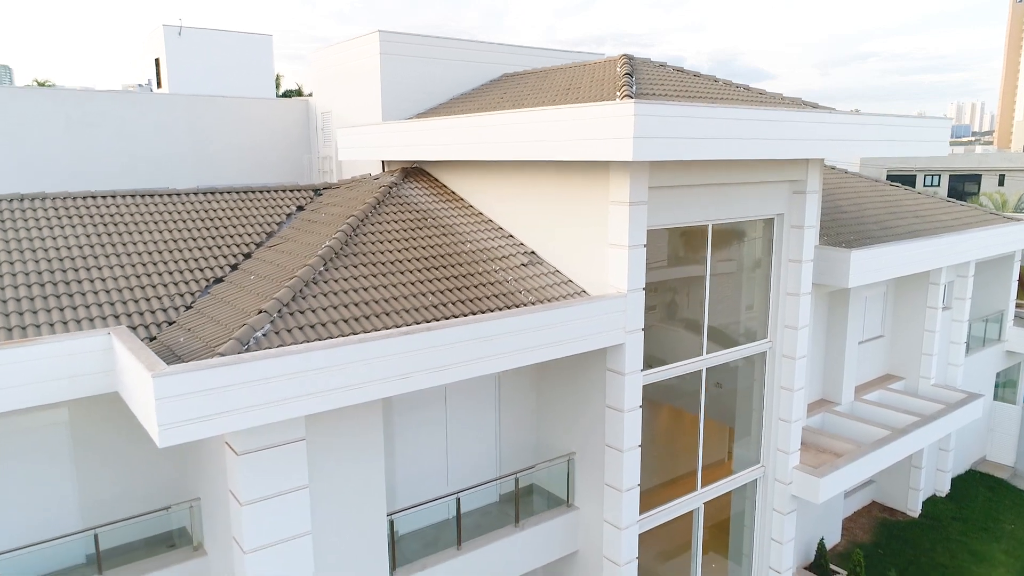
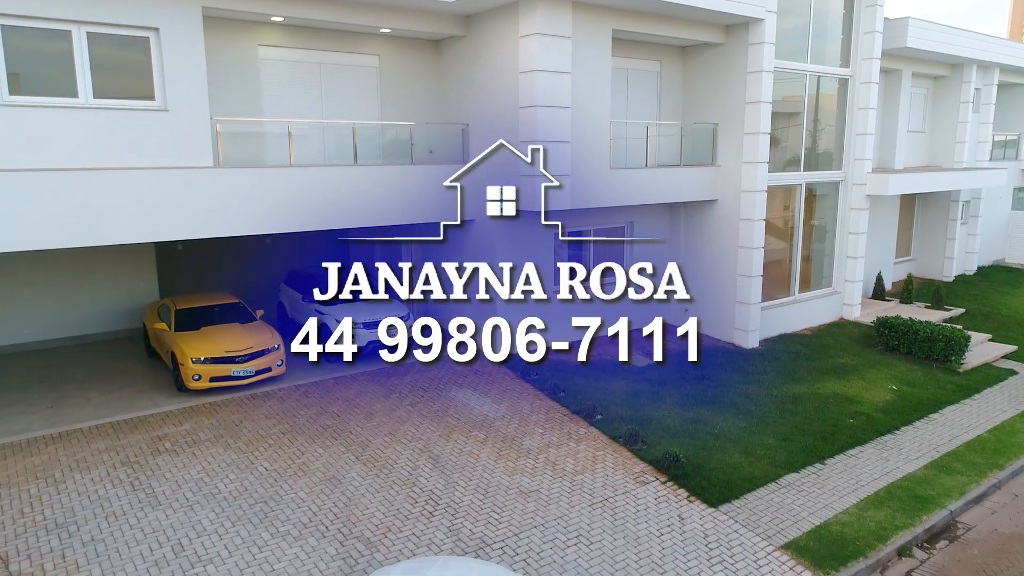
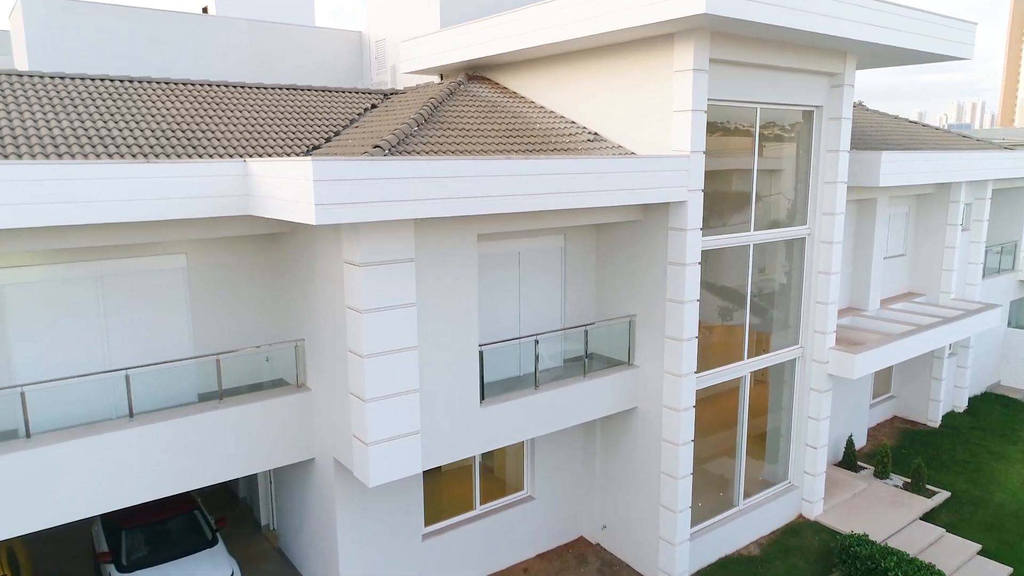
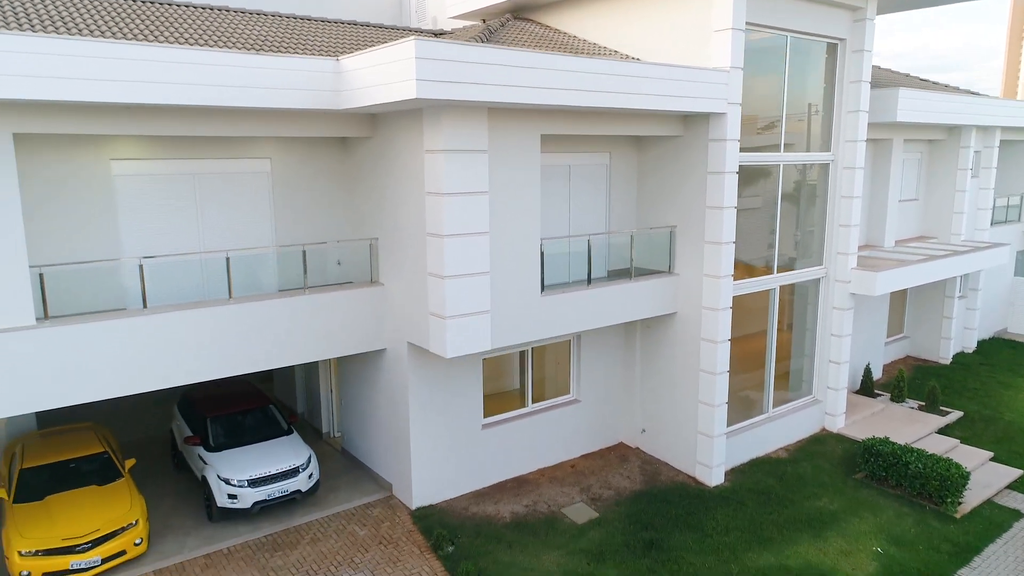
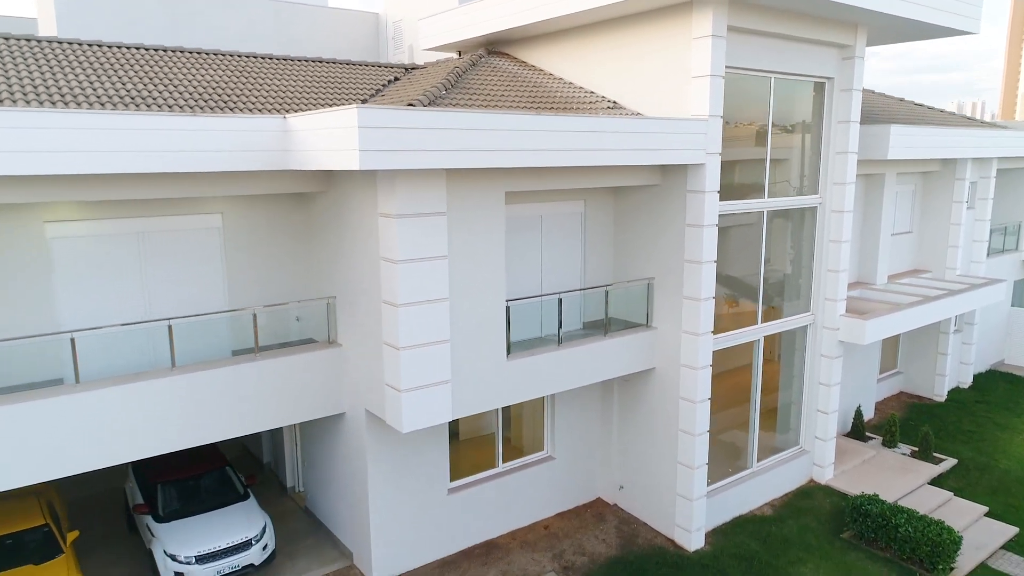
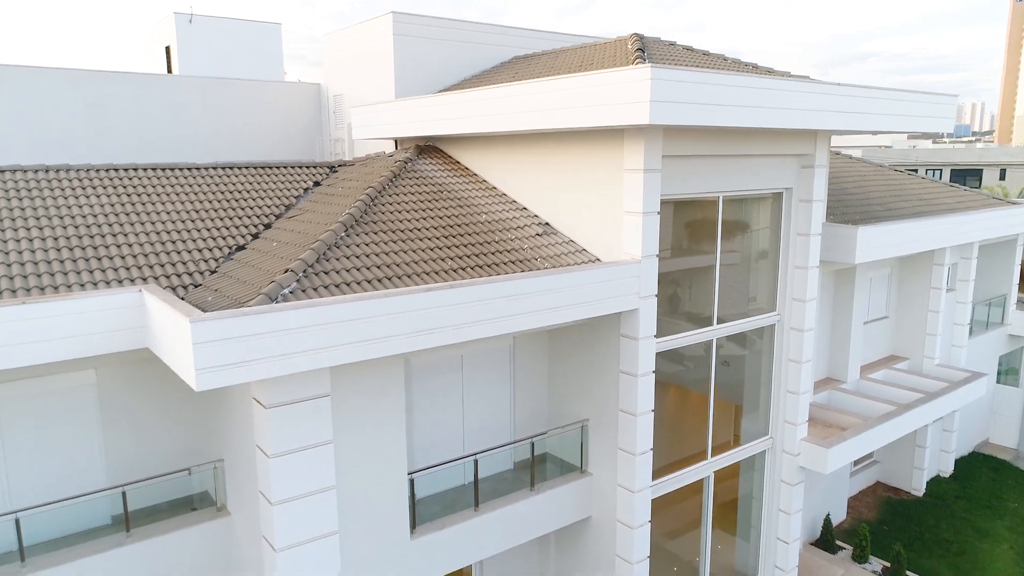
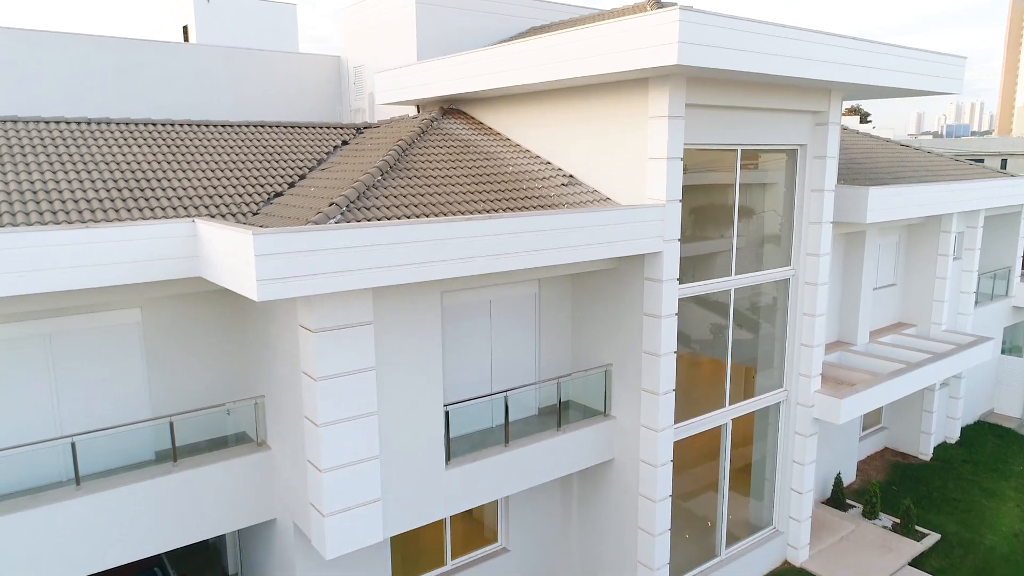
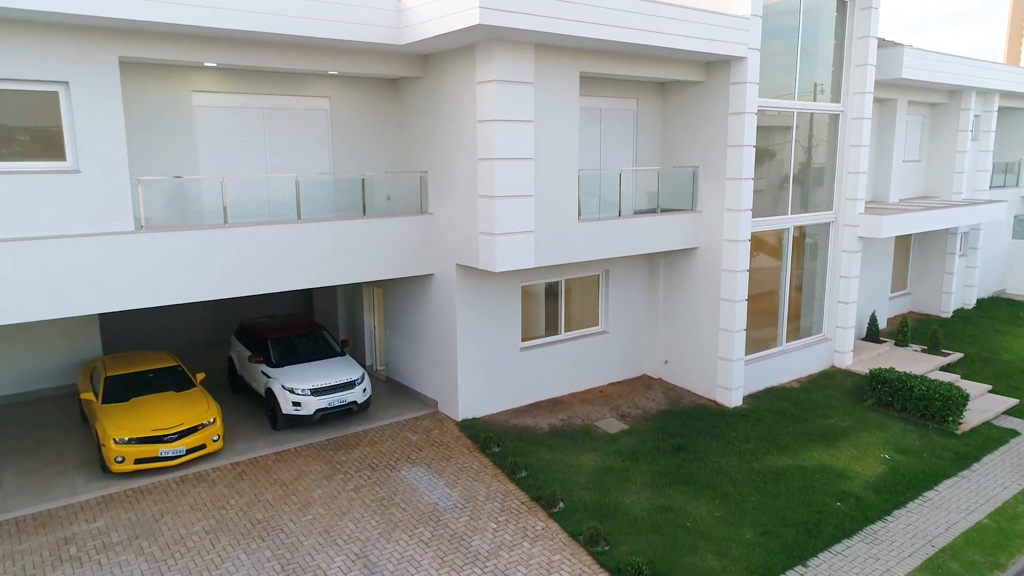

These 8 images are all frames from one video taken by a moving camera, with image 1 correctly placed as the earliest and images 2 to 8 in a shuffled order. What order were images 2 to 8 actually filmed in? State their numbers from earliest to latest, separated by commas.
6, 7, 3, 5, 4, 8, 2
